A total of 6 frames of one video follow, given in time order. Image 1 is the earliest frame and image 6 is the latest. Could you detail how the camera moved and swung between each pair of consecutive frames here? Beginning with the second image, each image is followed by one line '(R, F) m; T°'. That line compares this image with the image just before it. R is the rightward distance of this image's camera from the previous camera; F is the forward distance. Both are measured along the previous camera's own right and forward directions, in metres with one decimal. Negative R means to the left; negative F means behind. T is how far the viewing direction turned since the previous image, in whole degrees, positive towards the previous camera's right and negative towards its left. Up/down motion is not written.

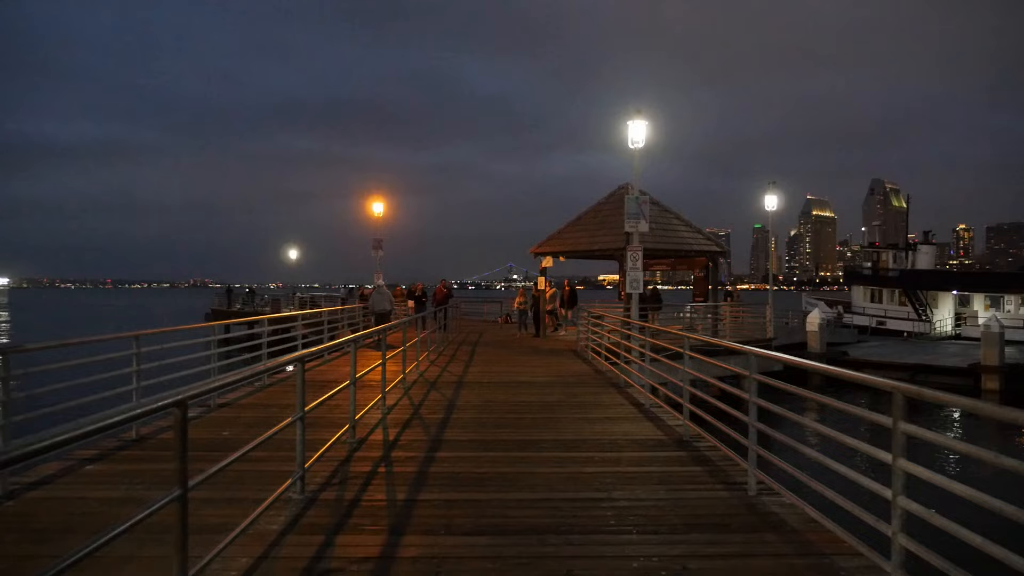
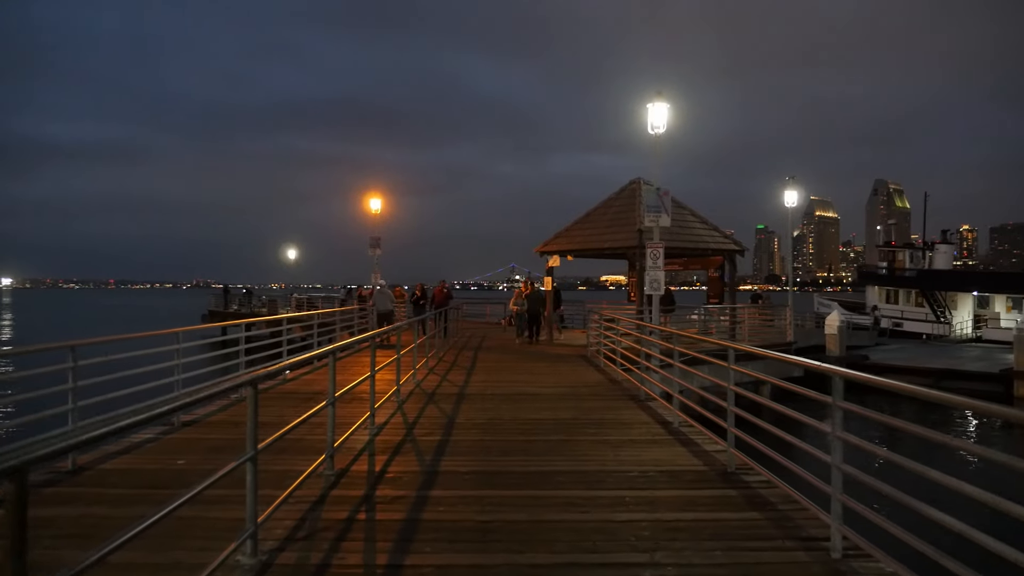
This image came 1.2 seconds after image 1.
(-0.1, +1.2) m; 0°
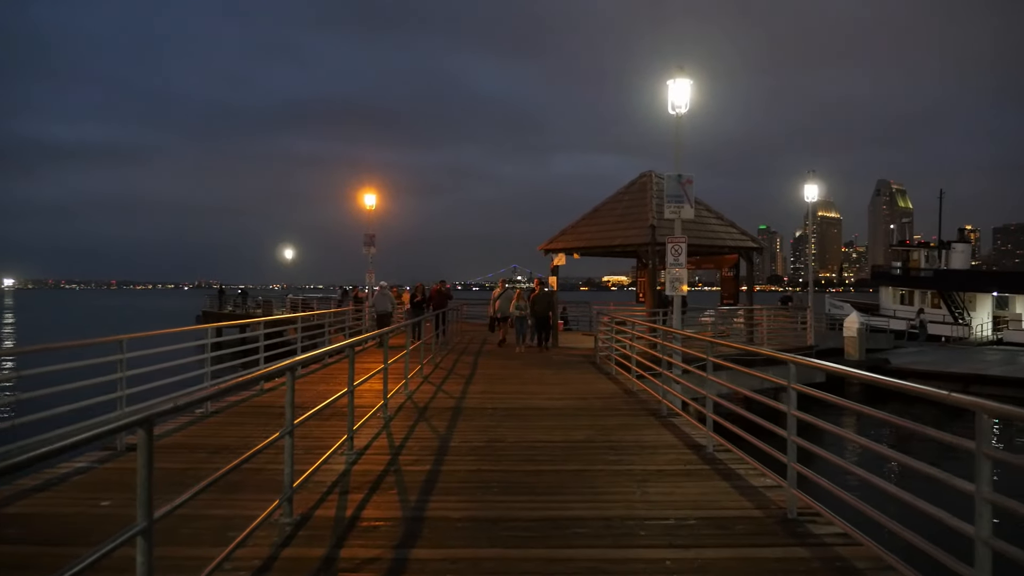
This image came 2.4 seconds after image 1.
(0.0, +1.3) m; 0°
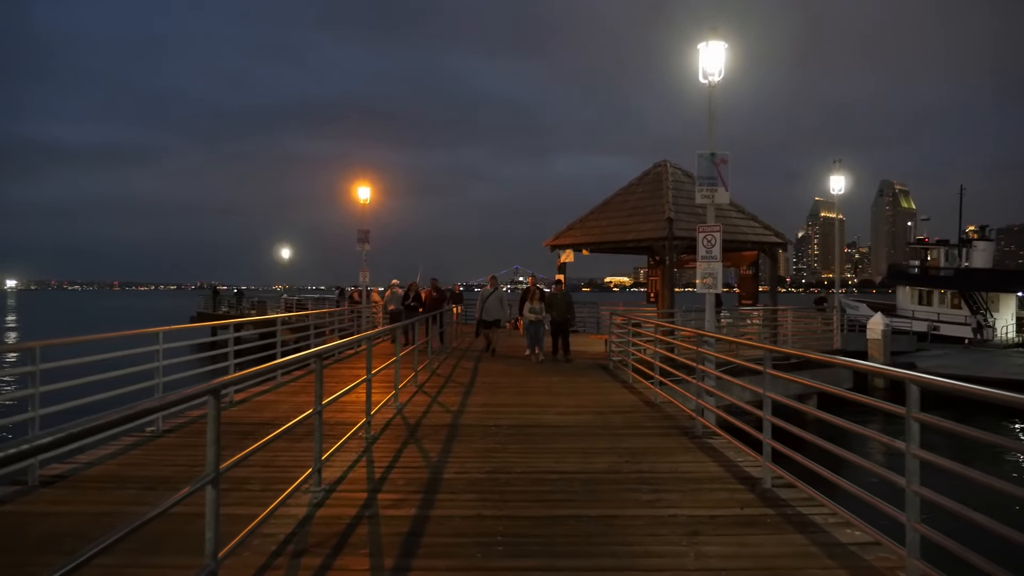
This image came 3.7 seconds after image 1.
(-0.1, +1.4) m; 0°
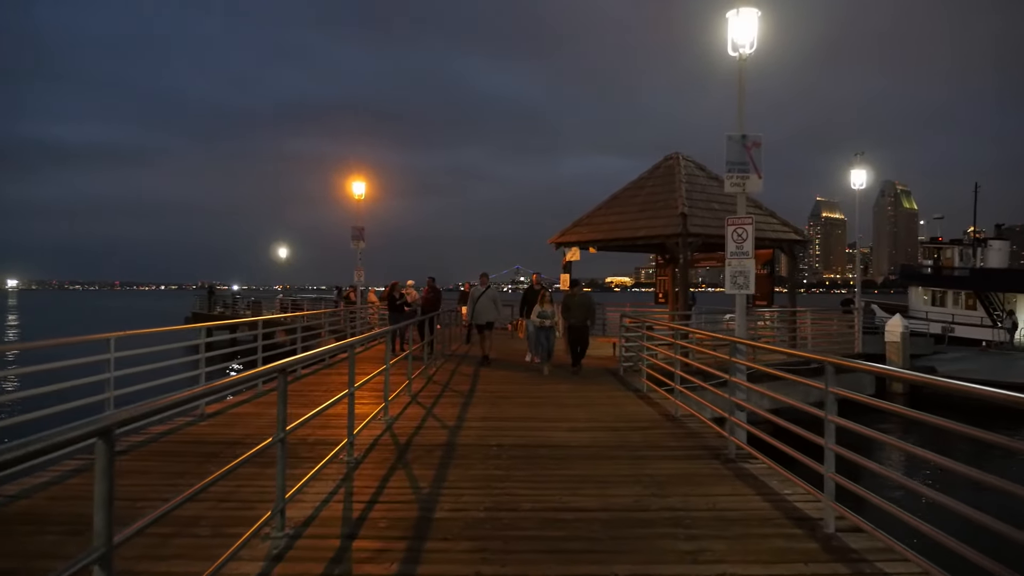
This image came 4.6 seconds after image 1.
(0.0, +1.0) m; 0°
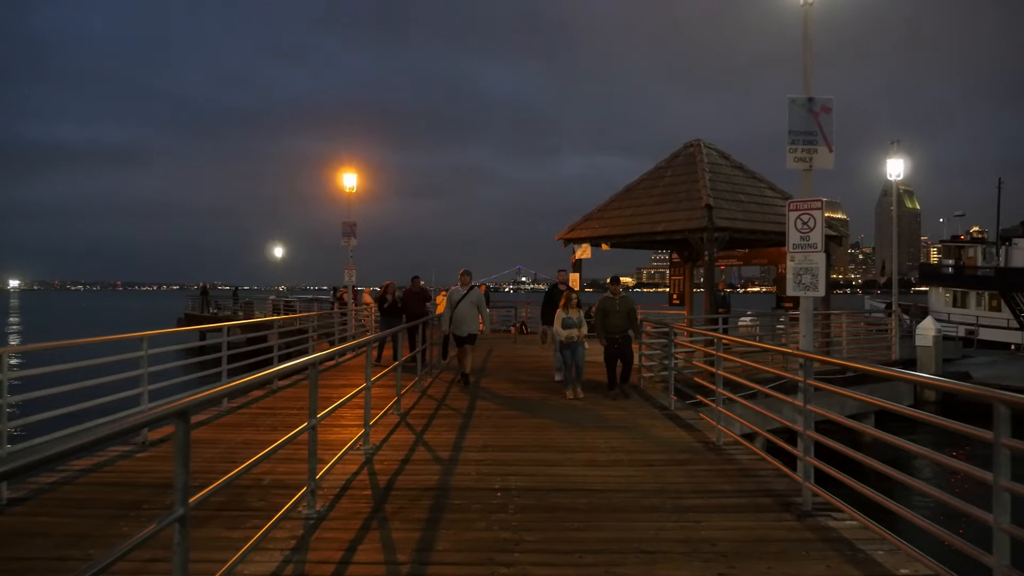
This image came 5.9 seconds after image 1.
(-0.1, +1.5) m; 0°
